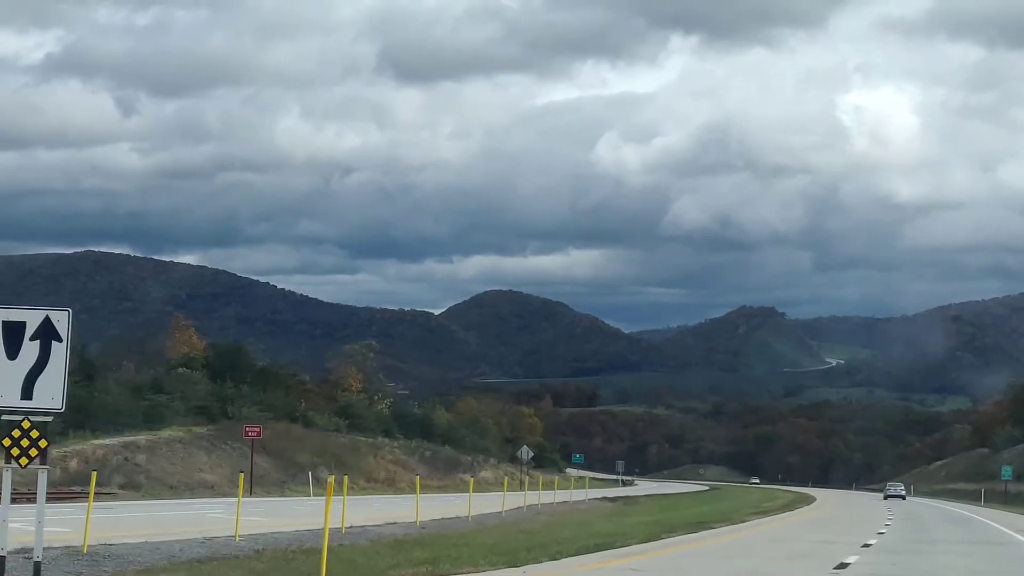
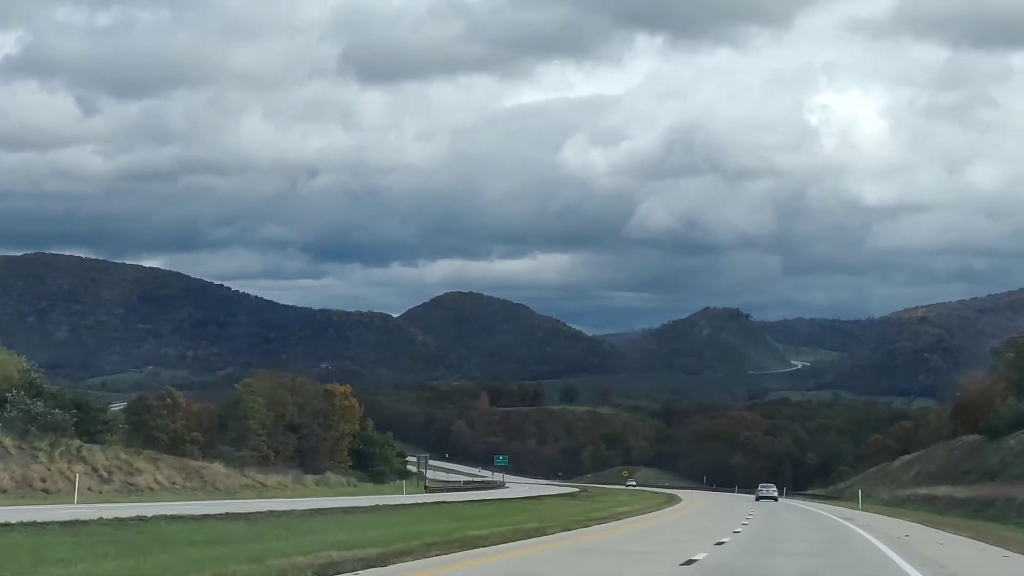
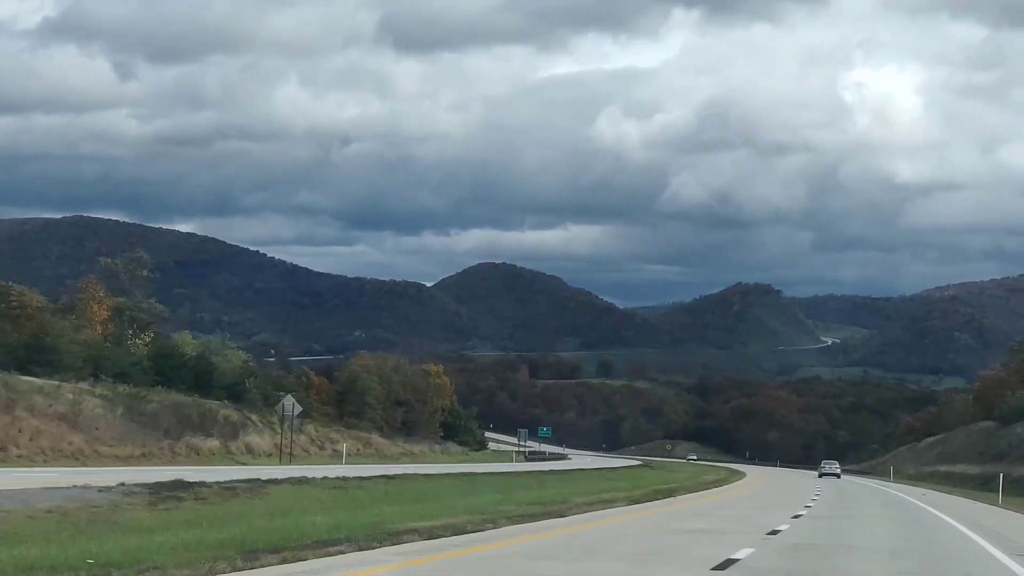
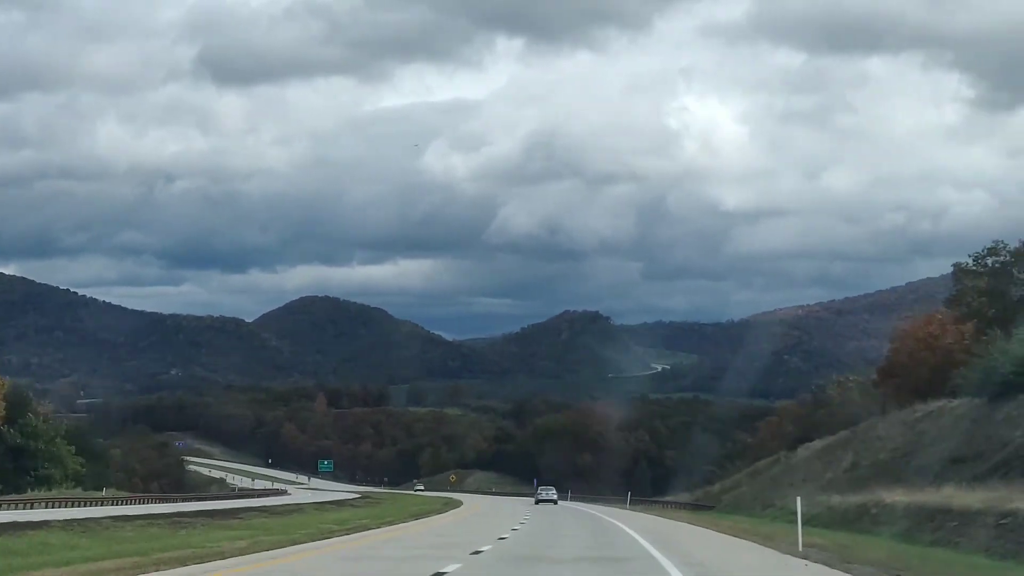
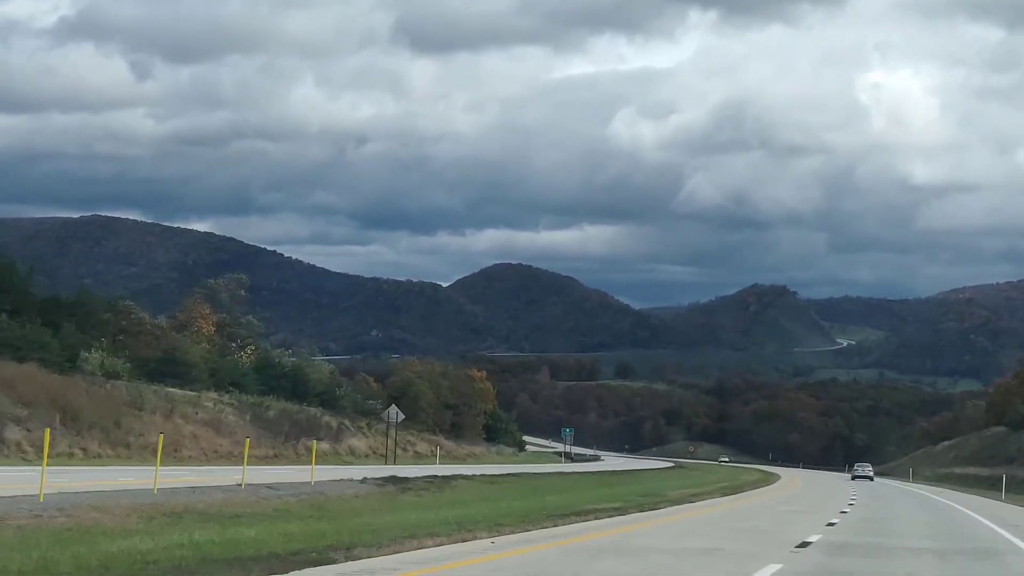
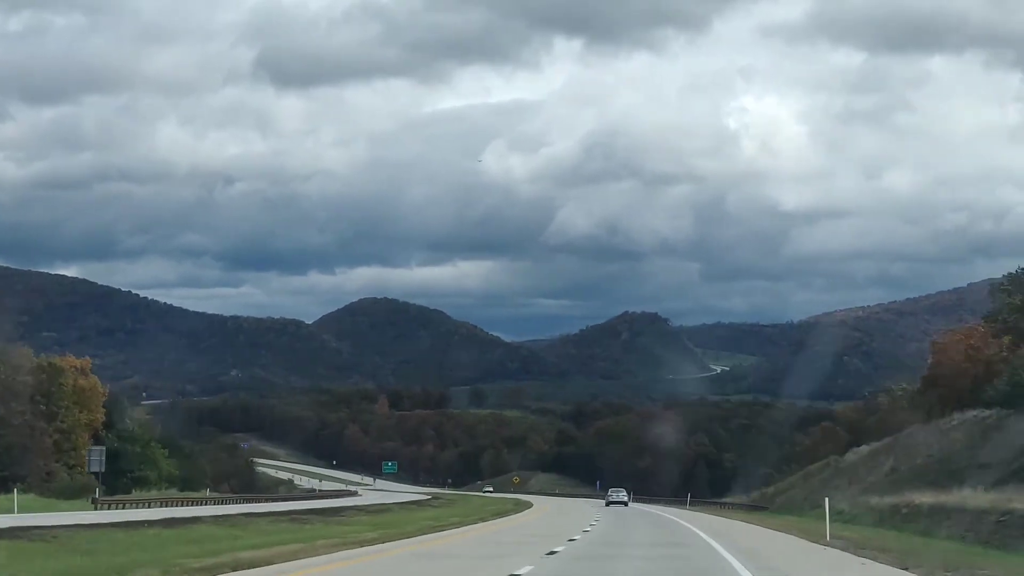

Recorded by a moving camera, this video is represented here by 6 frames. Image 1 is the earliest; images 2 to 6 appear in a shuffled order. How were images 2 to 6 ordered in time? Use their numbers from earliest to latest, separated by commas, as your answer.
5, 3, 2, 6, 4
